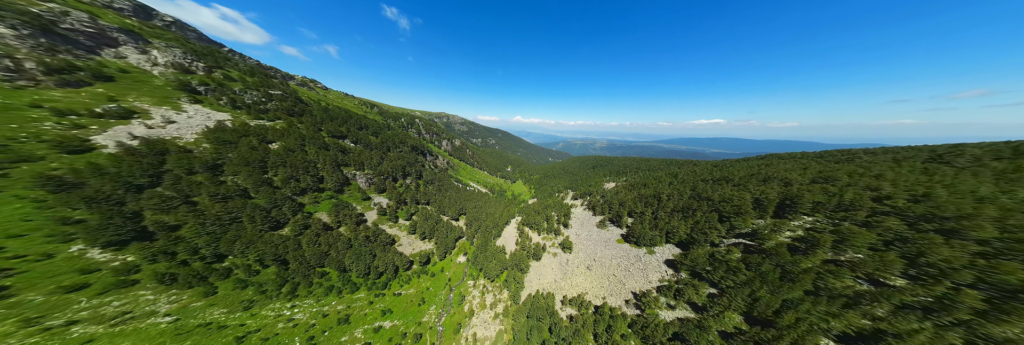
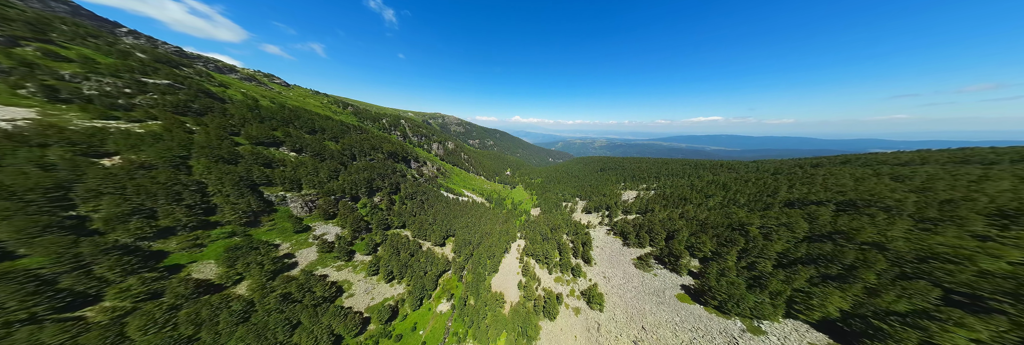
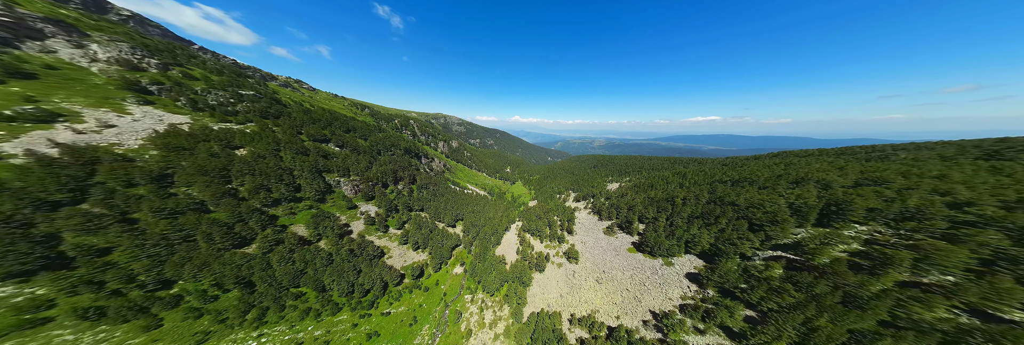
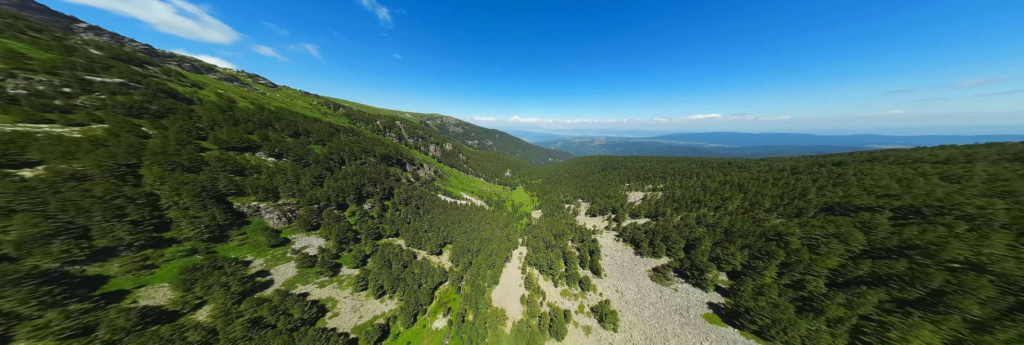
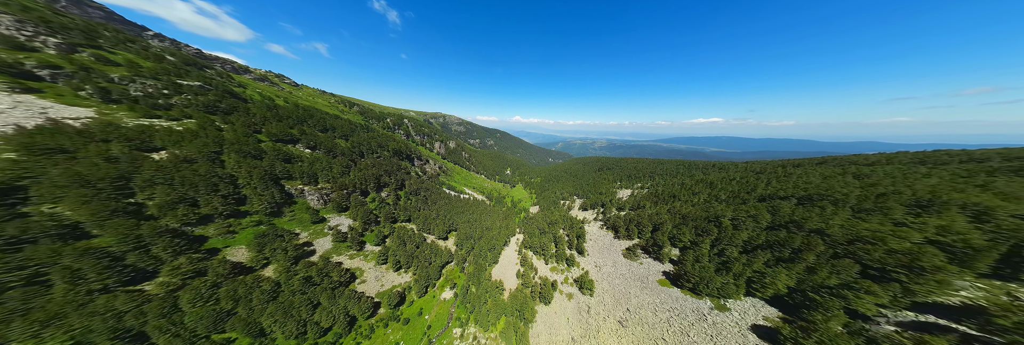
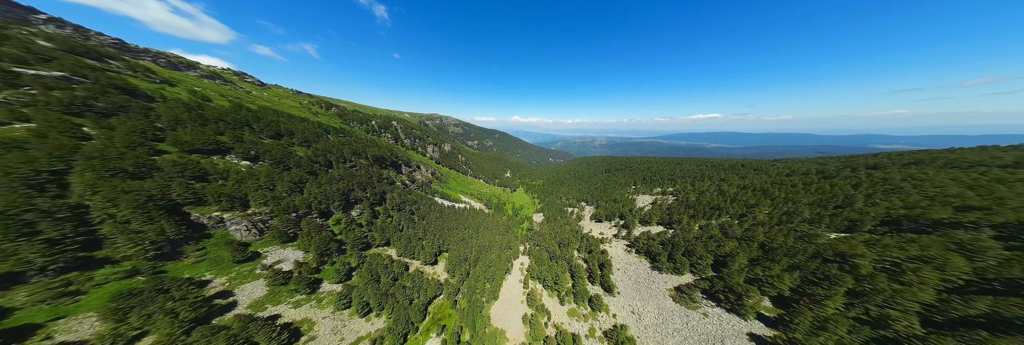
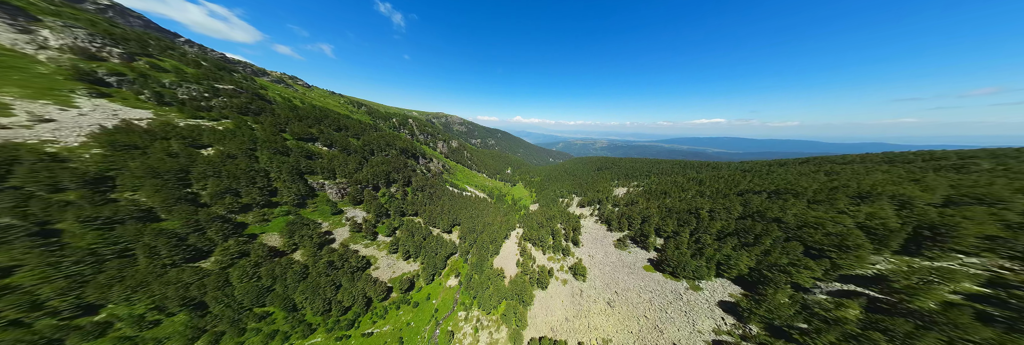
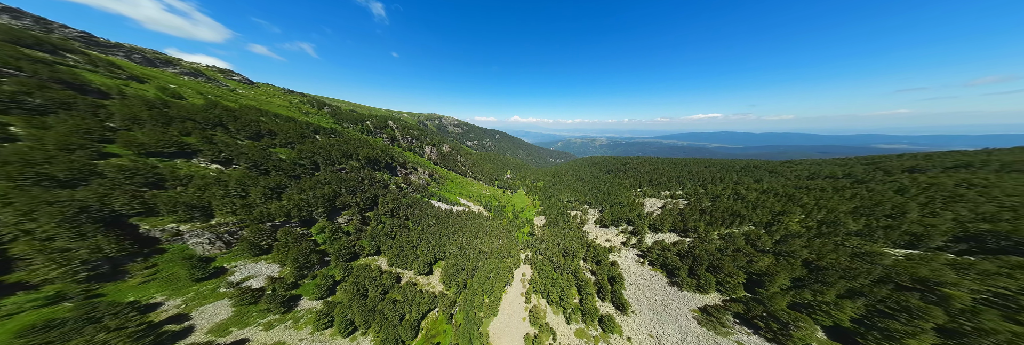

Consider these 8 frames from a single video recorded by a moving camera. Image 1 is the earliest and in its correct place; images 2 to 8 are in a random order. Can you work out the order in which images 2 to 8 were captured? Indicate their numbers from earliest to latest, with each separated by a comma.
3, 7, 5, 2, 4, 6, 8
